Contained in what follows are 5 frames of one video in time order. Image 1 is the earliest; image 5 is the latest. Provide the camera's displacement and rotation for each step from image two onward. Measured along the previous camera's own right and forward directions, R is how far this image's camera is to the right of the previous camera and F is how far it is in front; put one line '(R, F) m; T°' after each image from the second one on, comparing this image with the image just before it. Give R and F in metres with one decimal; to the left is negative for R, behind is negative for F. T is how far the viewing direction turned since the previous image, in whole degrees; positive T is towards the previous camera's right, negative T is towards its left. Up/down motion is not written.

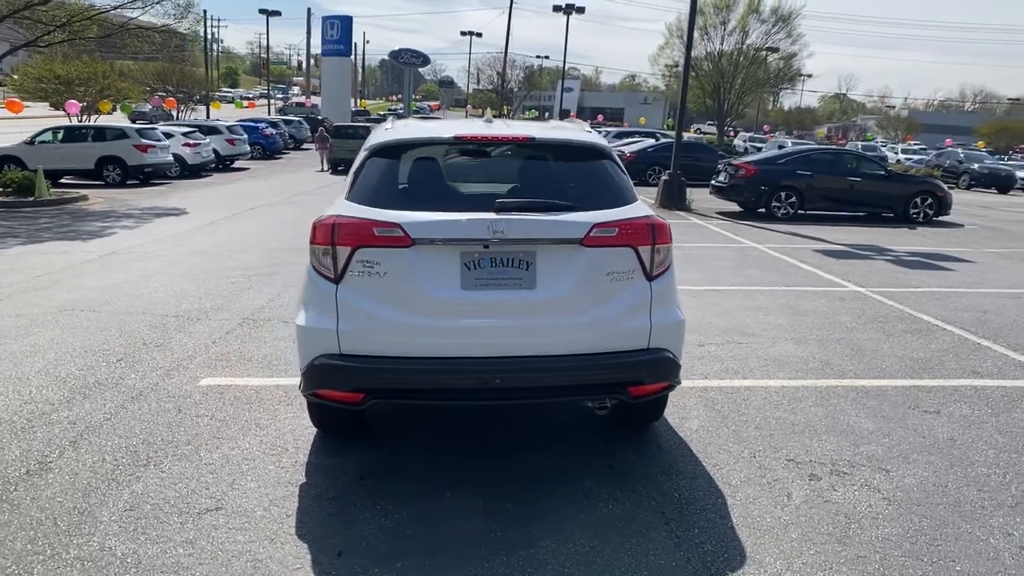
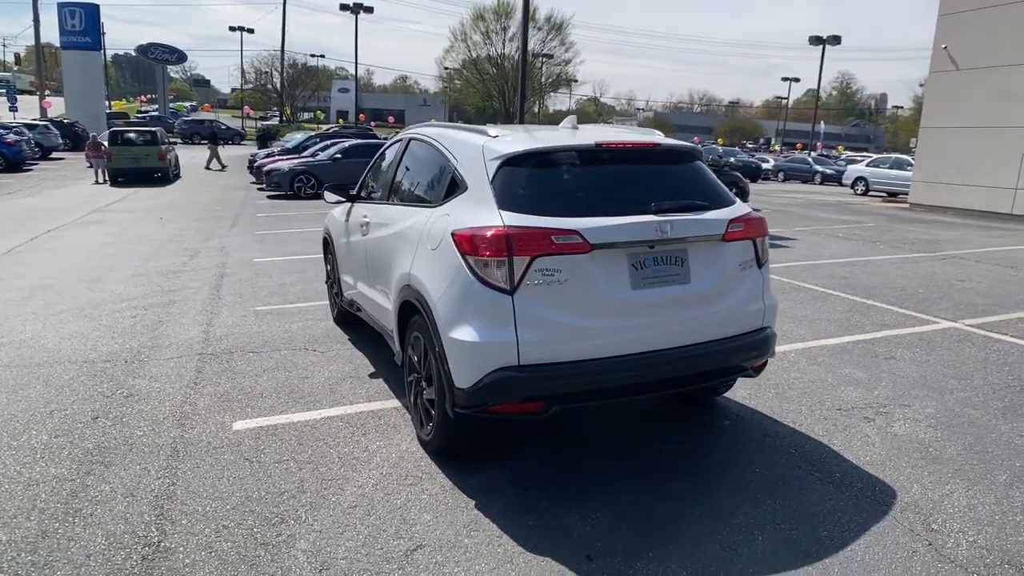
(-2.0, +0.2) m; +20°
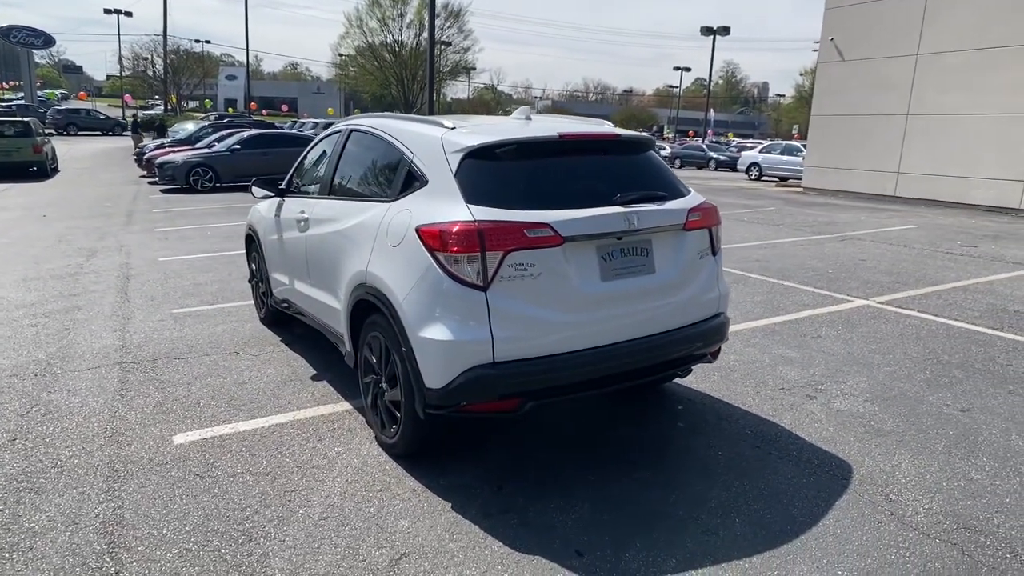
(-0.4, +0.1) m; +8°
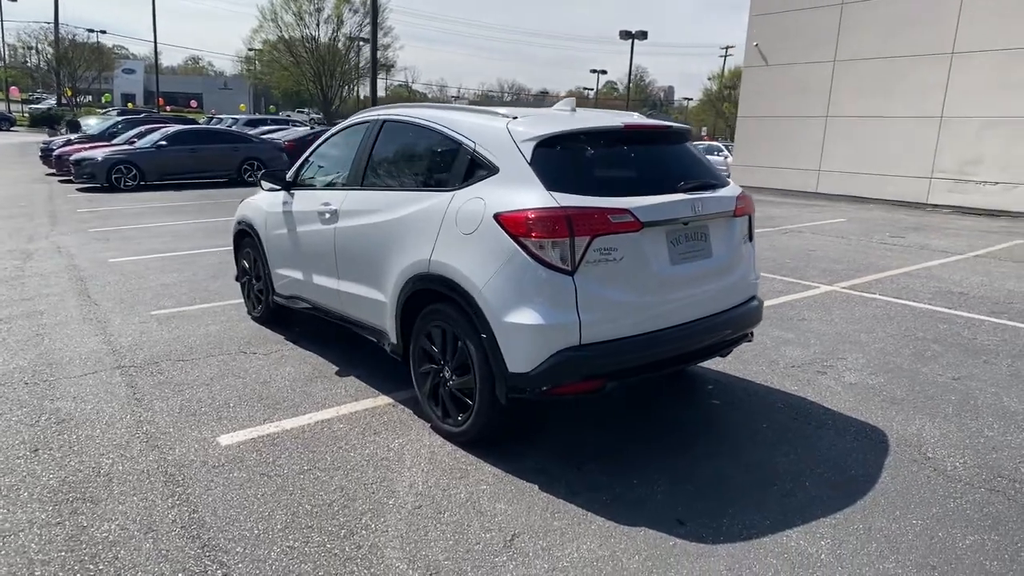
(-0.9, 0.0) m; +8°
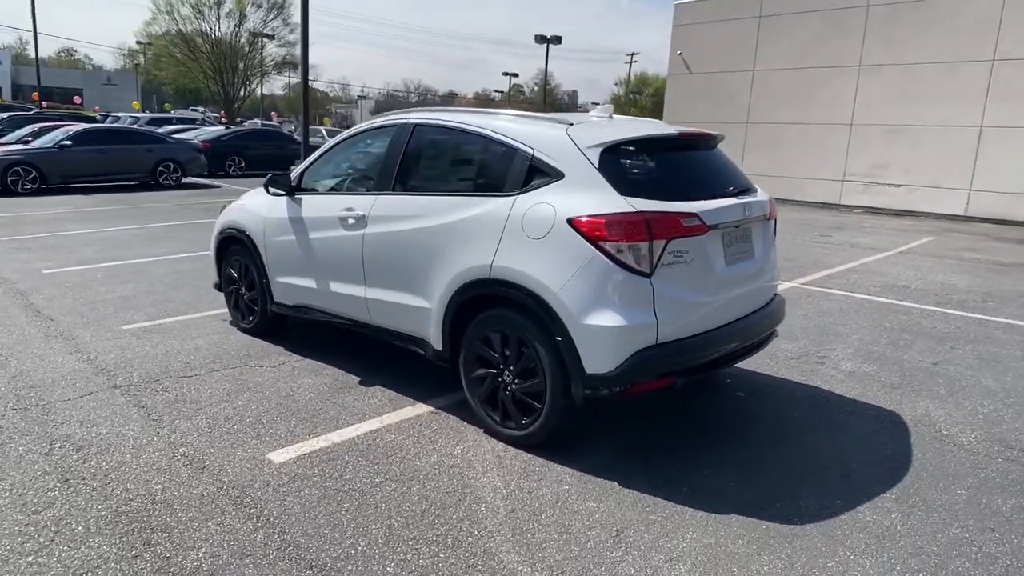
(-0.9, 0.0) m; +9°
